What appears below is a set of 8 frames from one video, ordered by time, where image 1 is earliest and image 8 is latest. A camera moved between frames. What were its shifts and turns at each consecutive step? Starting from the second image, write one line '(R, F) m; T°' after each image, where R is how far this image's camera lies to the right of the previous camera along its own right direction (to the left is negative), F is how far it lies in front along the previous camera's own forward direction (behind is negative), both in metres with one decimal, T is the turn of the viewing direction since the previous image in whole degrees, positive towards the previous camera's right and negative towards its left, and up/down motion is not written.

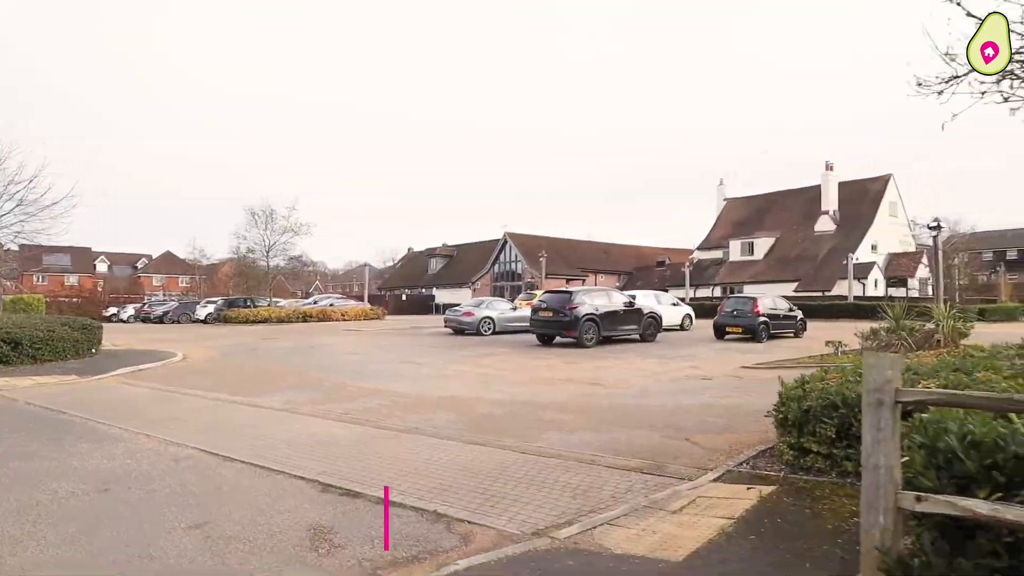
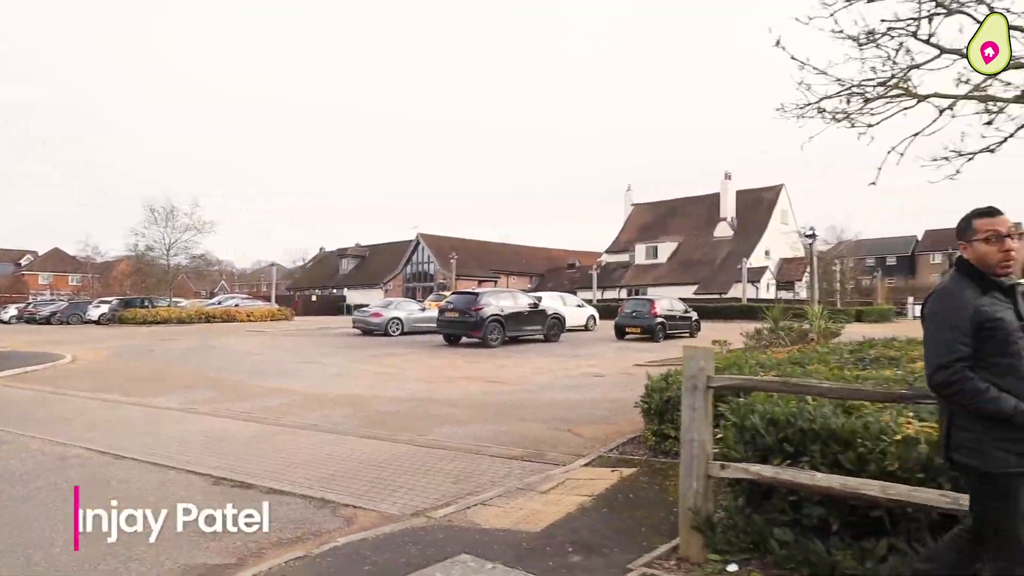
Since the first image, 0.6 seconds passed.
(+0.2, -0.5) m; +7°
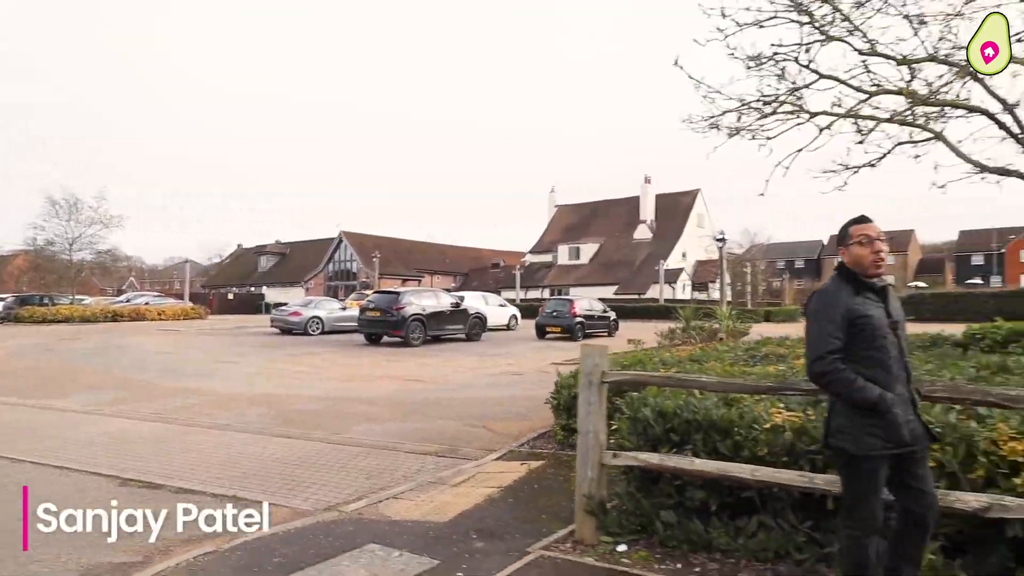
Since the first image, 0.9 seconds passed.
(+0.1, -0.2) m; +6°
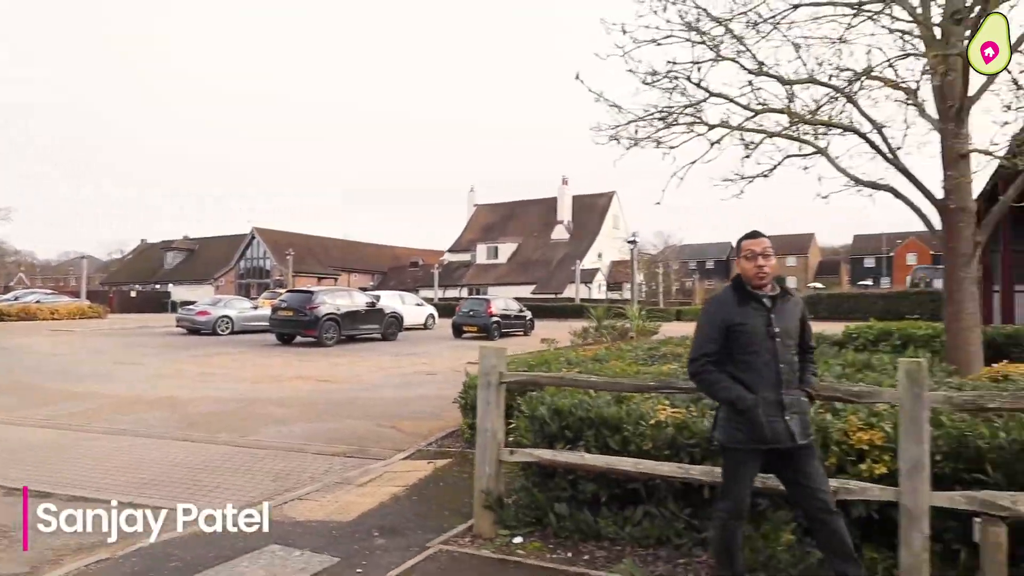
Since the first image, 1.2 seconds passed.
(+0.1, -0.2) m; +6°
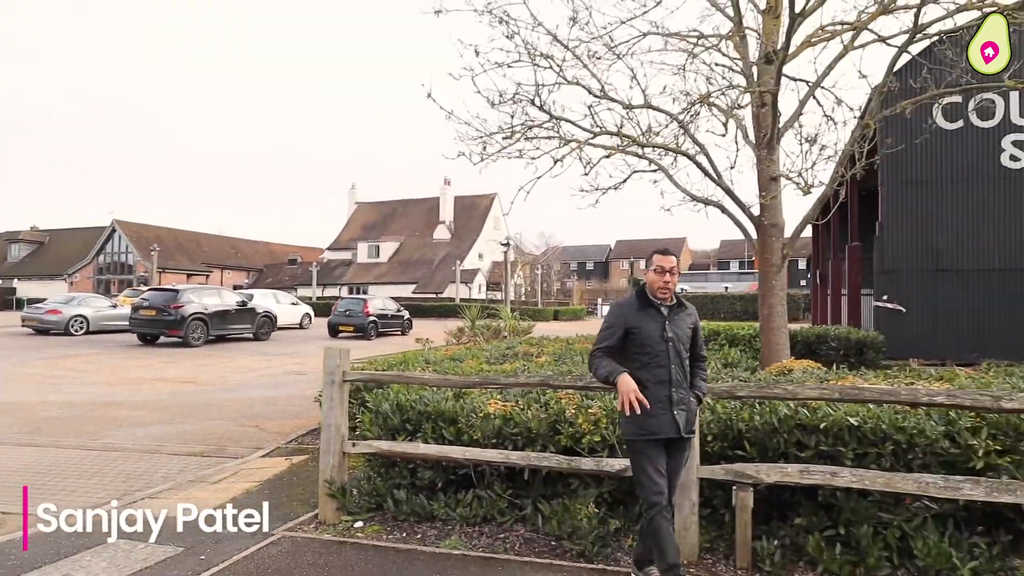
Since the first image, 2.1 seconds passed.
(+0.3, -0.5) m; +9°
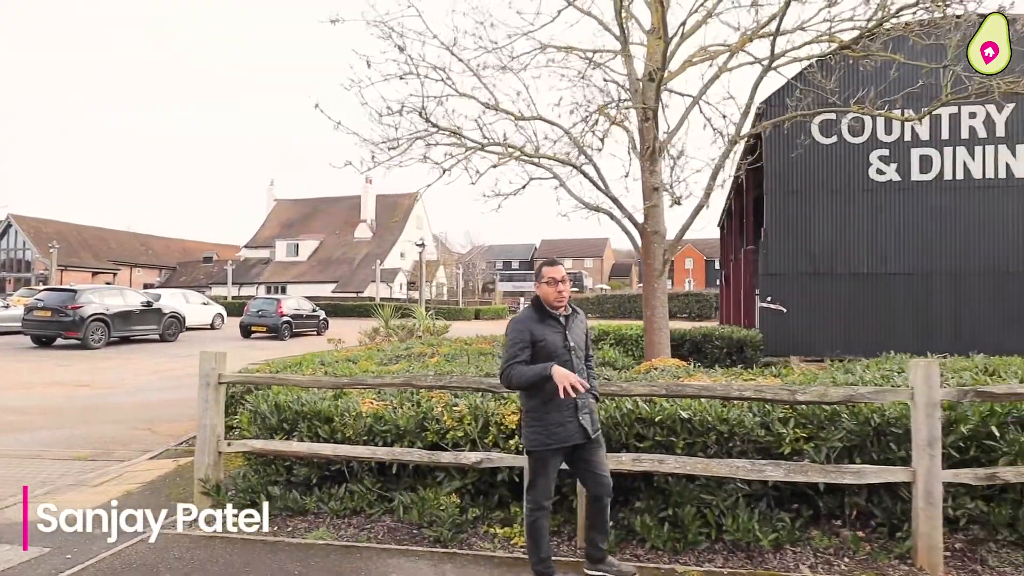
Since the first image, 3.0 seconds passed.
(+0.4, -0.4) m; +6°
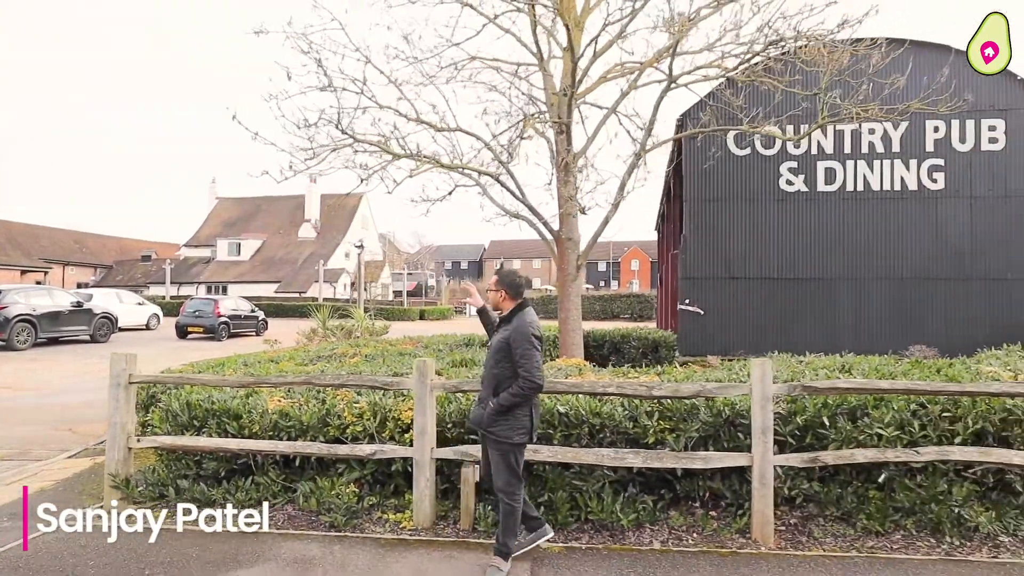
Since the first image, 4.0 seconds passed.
(+0.4, -0.5) m; +4°
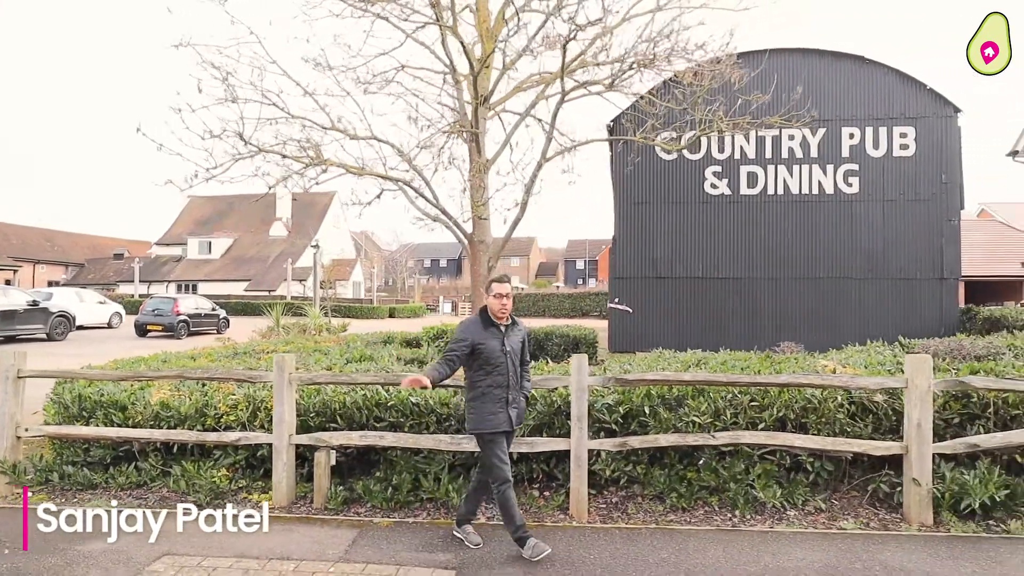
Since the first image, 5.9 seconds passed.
(+1.0, -0.5) m; +1°
